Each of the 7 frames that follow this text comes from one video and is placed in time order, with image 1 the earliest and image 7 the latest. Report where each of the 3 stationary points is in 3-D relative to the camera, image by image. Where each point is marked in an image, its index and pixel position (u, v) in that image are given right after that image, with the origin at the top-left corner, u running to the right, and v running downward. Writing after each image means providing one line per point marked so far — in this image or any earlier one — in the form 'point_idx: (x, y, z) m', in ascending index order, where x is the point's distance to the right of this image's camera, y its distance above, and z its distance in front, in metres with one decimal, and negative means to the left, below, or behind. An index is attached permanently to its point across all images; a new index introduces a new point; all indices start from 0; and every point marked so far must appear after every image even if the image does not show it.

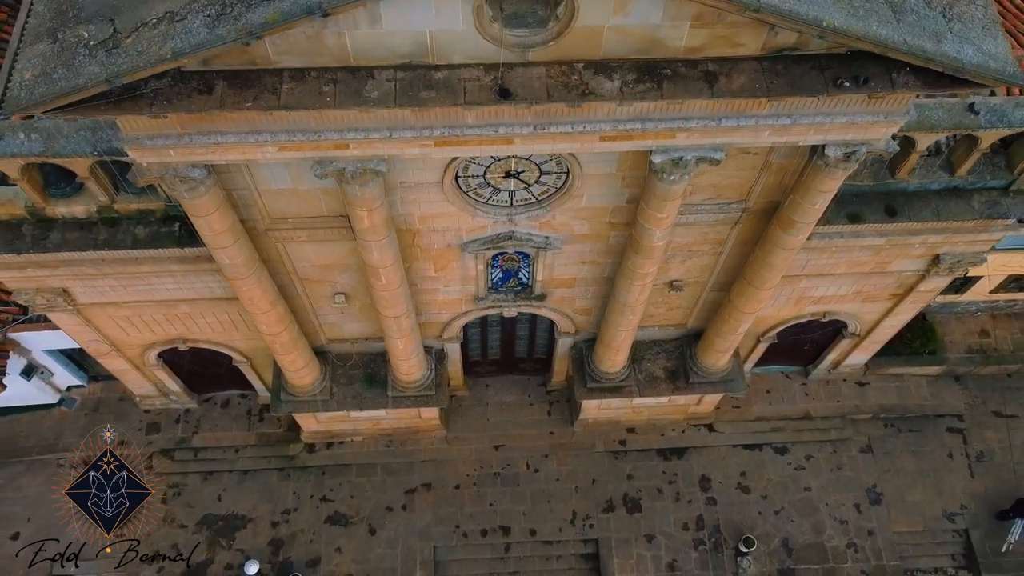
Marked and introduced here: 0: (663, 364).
0: (+3.1, -1.6, +14.1) m
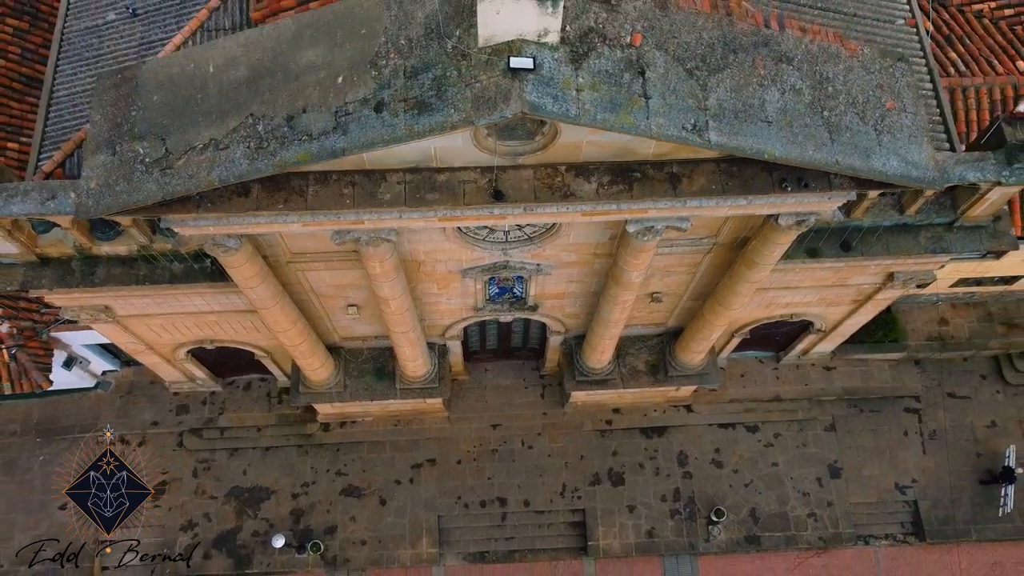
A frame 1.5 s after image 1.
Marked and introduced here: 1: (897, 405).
0: (+3.0, -1.6, +15.5) m
1: (+9.8, -3.0, +17.4) m
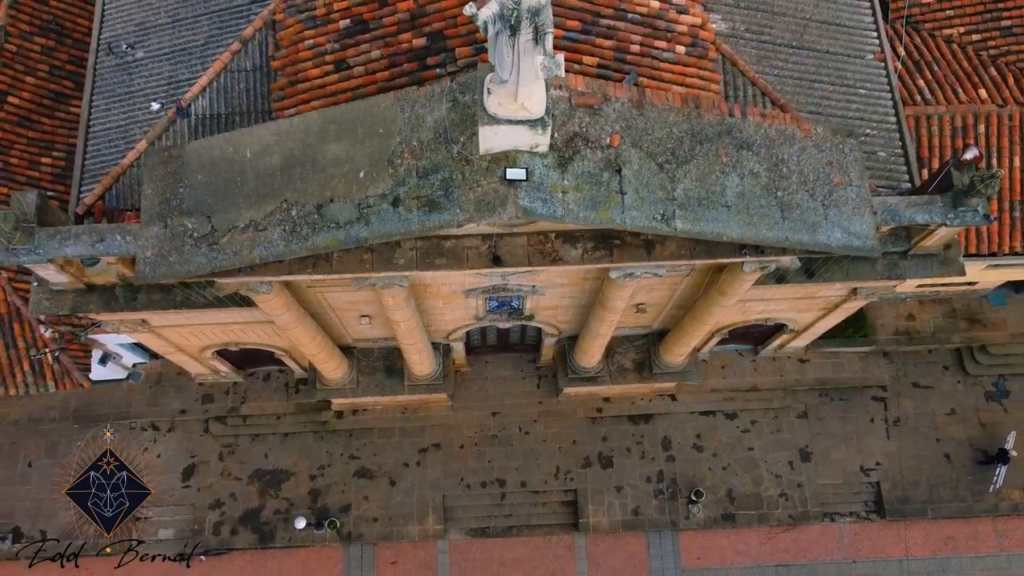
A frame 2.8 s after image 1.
0: (+3.0, -1.7, +16.9) m
1: (+9.7, -2.9, +18.9) m
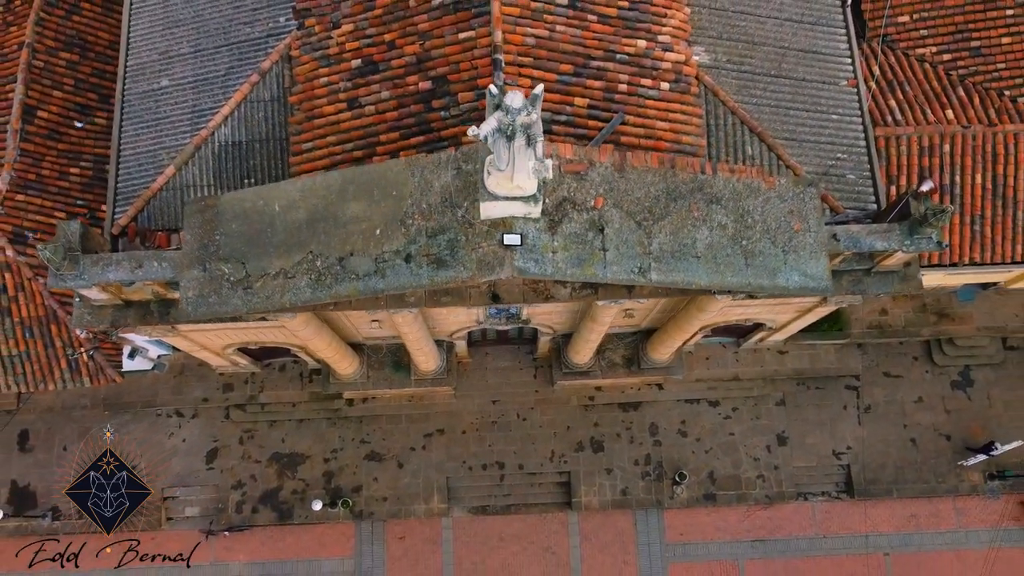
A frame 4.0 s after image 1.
0: (+2.9, -1.7, +18.2) m
1: (+9.7, -2.8, +20.3) m
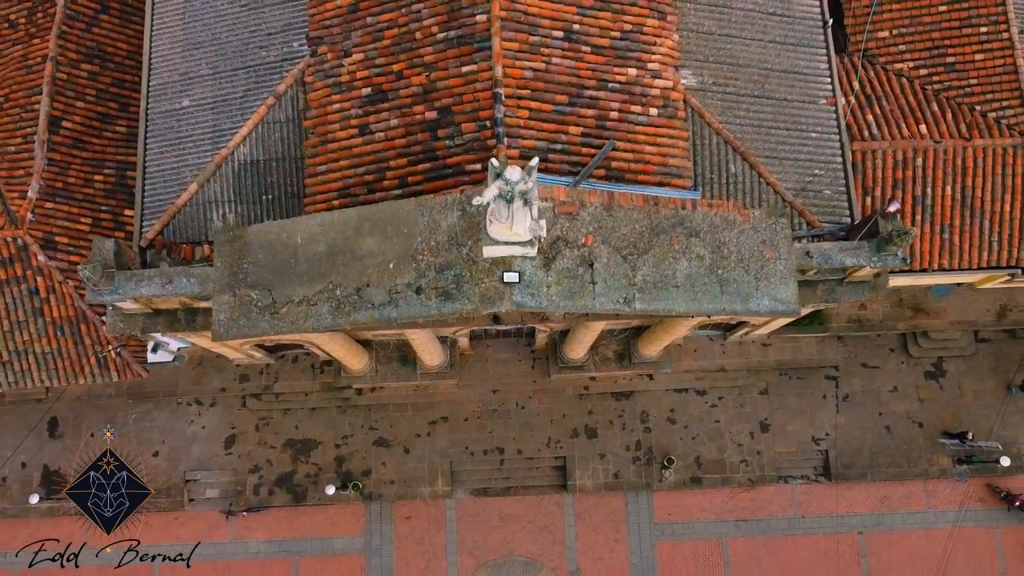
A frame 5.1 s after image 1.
0: (+2.9, -1.7, +19.3) m
1: (+9.7, -2.7, +21.5) m
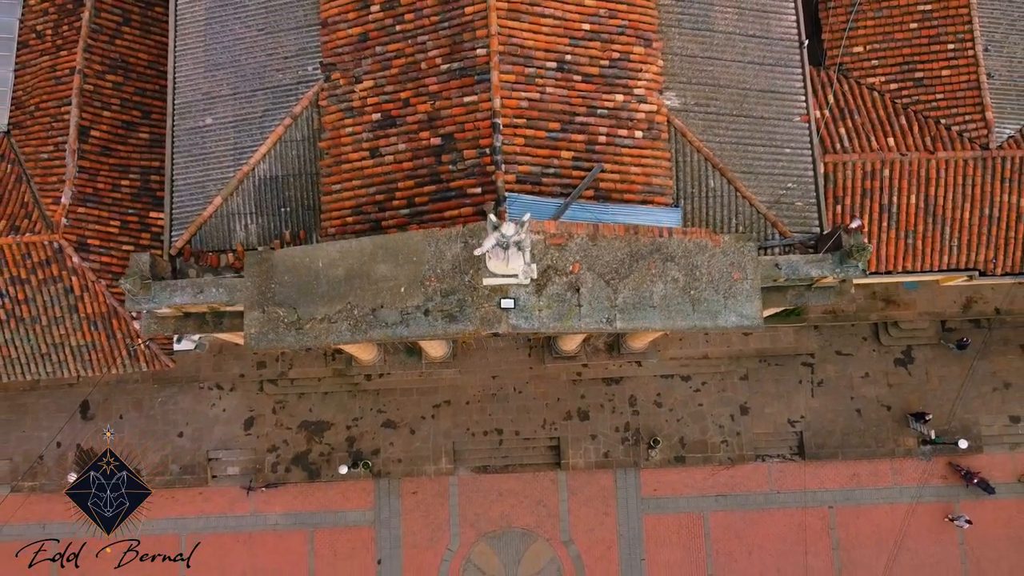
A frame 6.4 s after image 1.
0: (+2.8, -1.5, +20.8) m
1: (+9.6, -2.4, +23.1) m
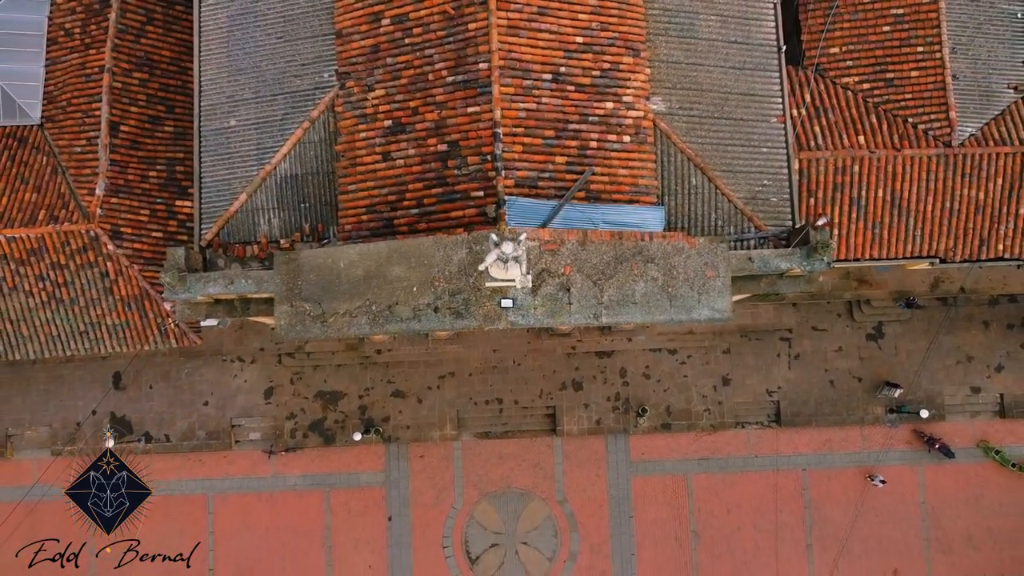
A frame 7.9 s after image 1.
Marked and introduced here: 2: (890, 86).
0: (+2.8, -0.9, +22.5) m
1: (+9.6, -1.7, +24.8) m
2: (+10.6, +5.6, +19.1) m
